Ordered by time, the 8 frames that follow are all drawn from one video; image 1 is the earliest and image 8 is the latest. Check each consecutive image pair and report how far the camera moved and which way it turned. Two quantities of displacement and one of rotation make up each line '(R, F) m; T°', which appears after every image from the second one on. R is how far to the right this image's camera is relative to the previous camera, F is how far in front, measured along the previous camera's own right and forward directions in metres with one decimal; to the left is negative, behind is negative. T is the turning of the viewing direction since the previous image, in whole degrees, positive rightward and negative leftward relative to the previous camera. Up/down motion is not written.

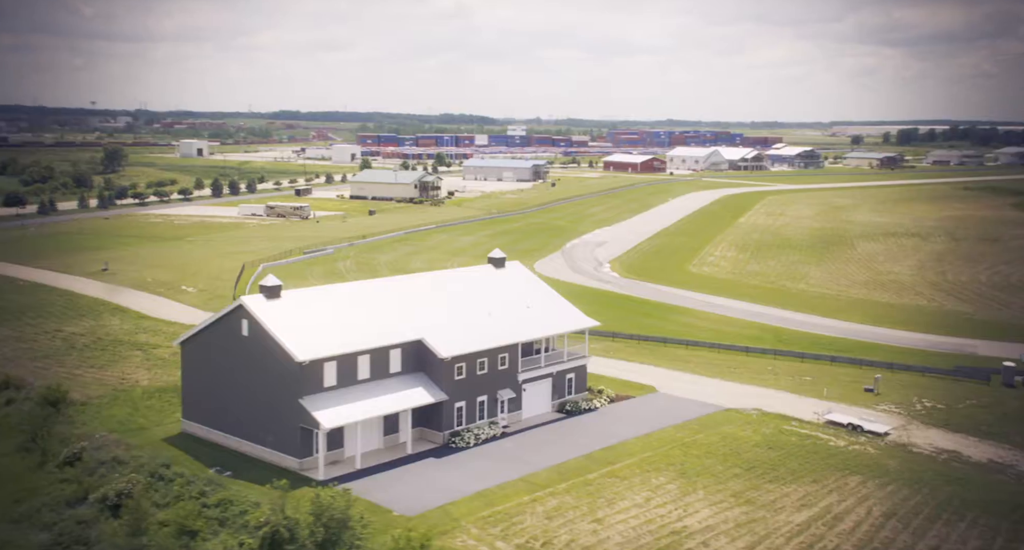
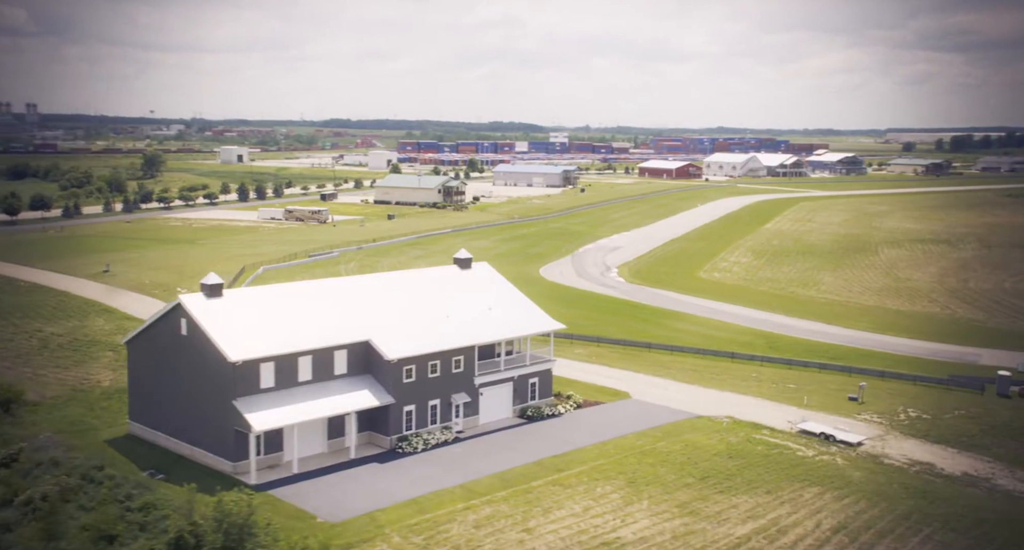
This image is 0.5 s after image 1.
(+2.0, +0.6) m; -2°
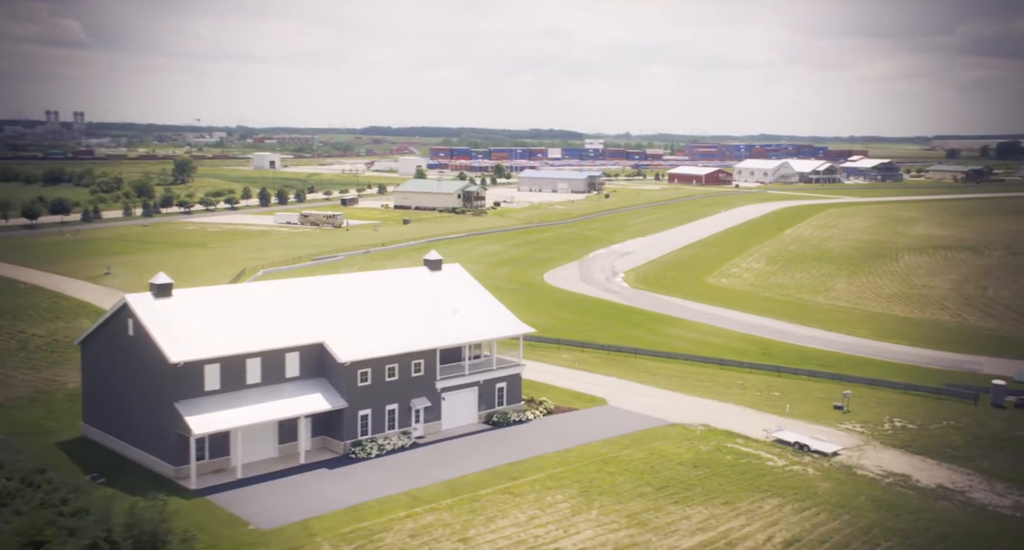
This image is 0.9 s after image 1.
(+1.6, +0.5) m; -2°
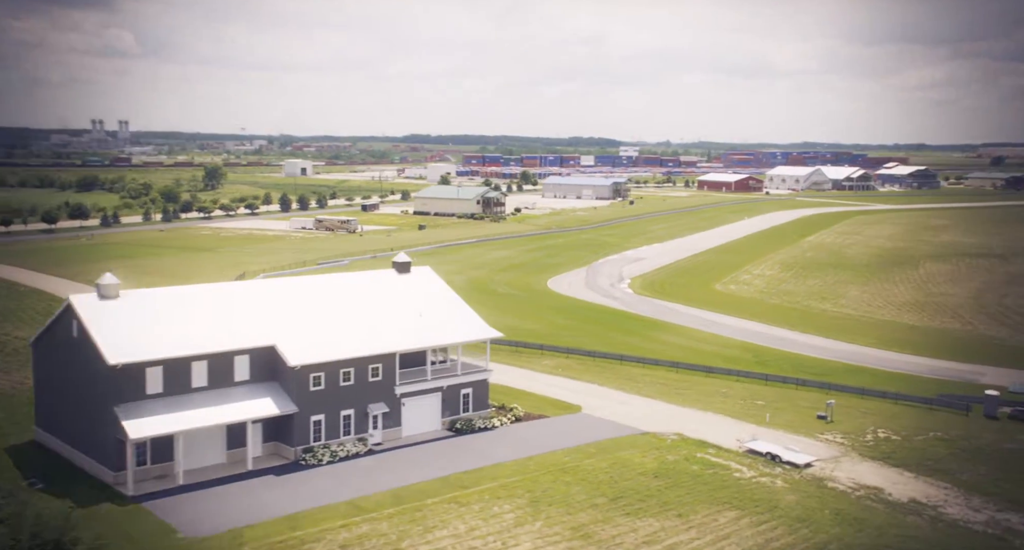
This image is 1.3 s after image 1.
(+1.6, +0.5) m; -2°
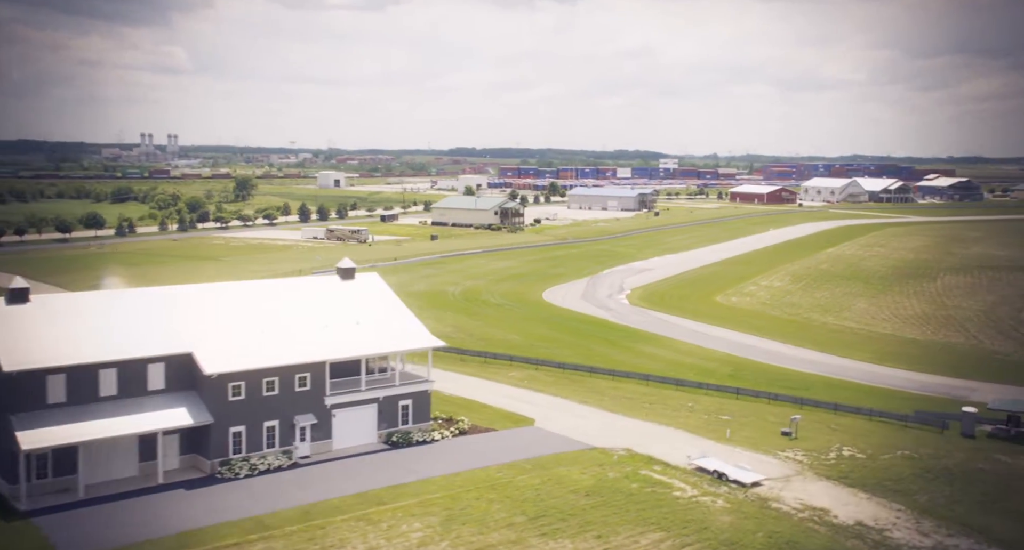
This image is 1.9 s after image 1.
(+2.3, +0.8) m; -2°
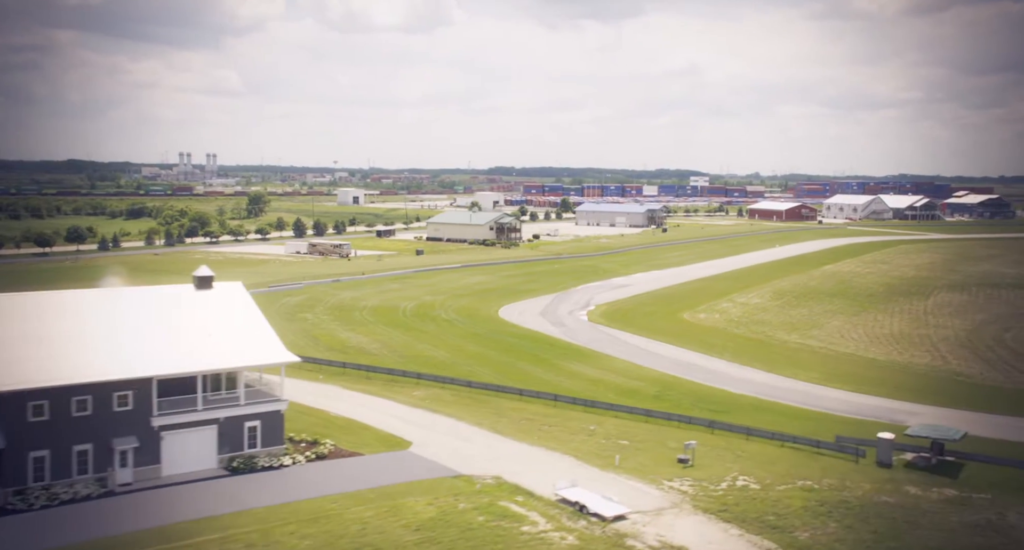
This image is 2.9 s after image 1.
(+3.8, +1.8) m; -1°
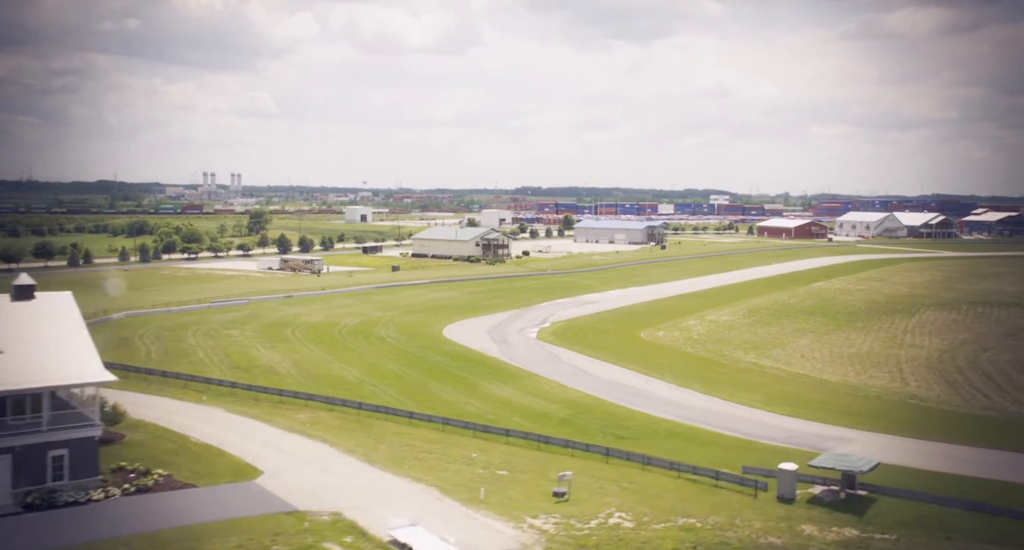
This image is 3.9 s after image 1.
(+3.5, +2.2) m; 0°
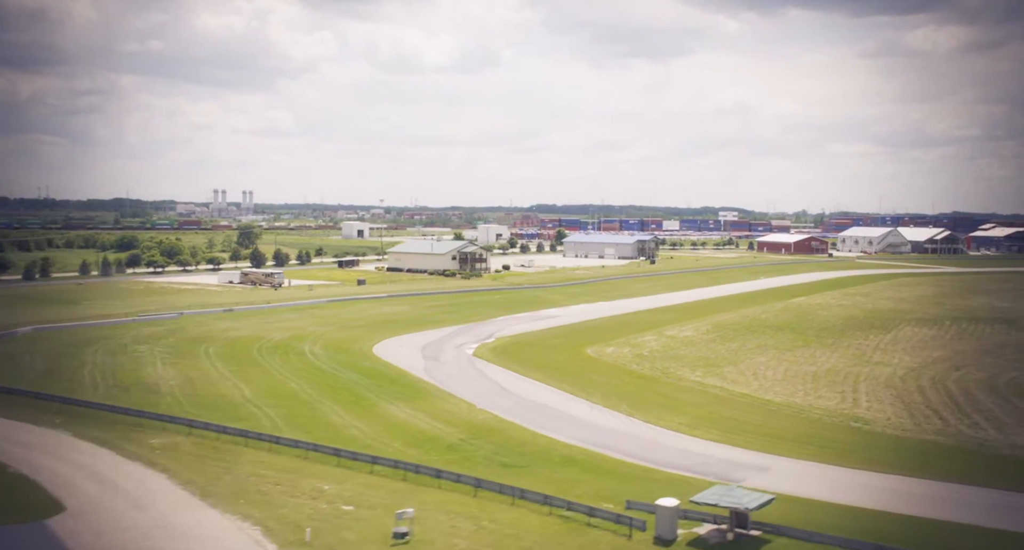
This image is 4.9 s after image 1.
(+3.3, +2.7) m; 0°
